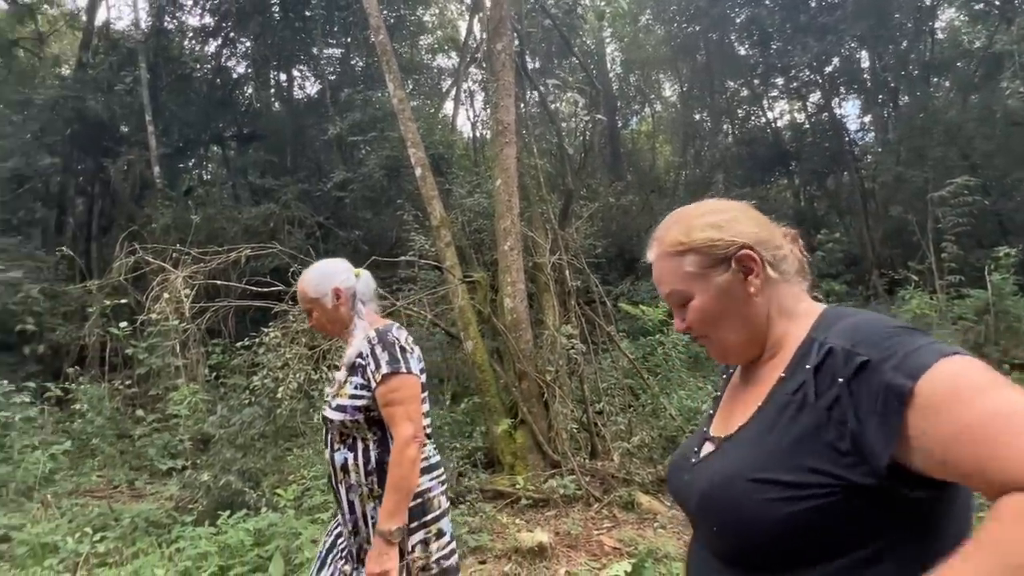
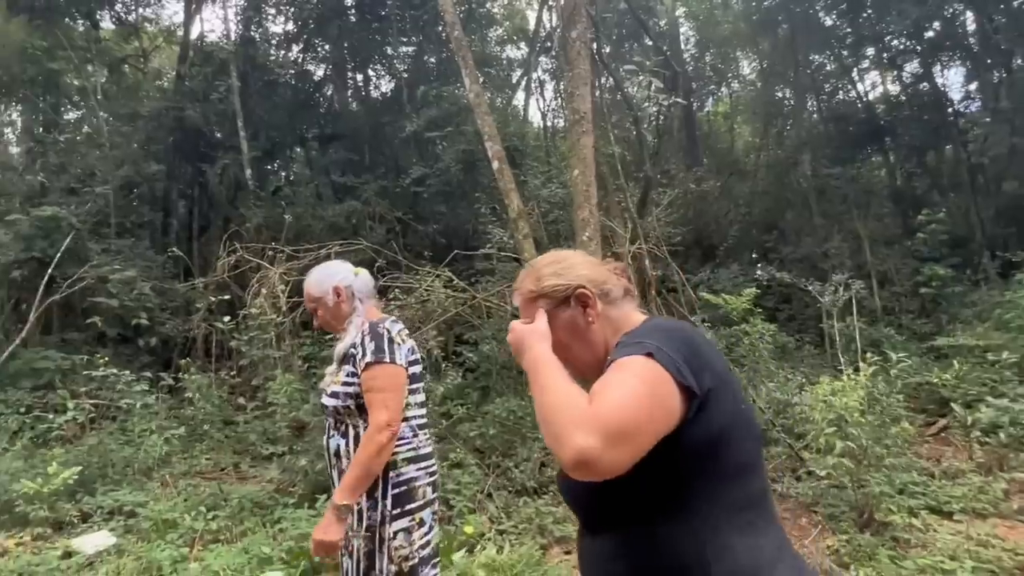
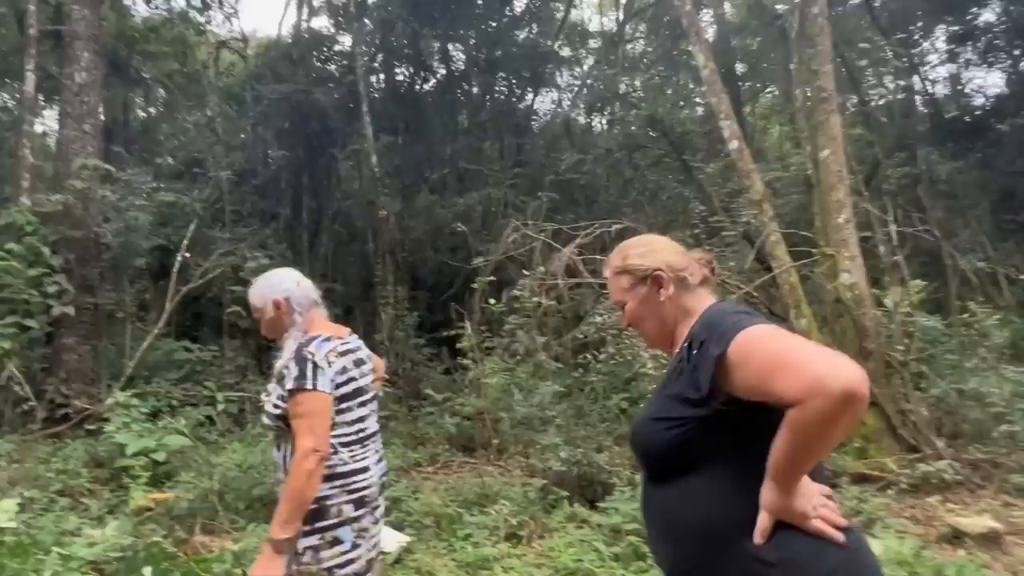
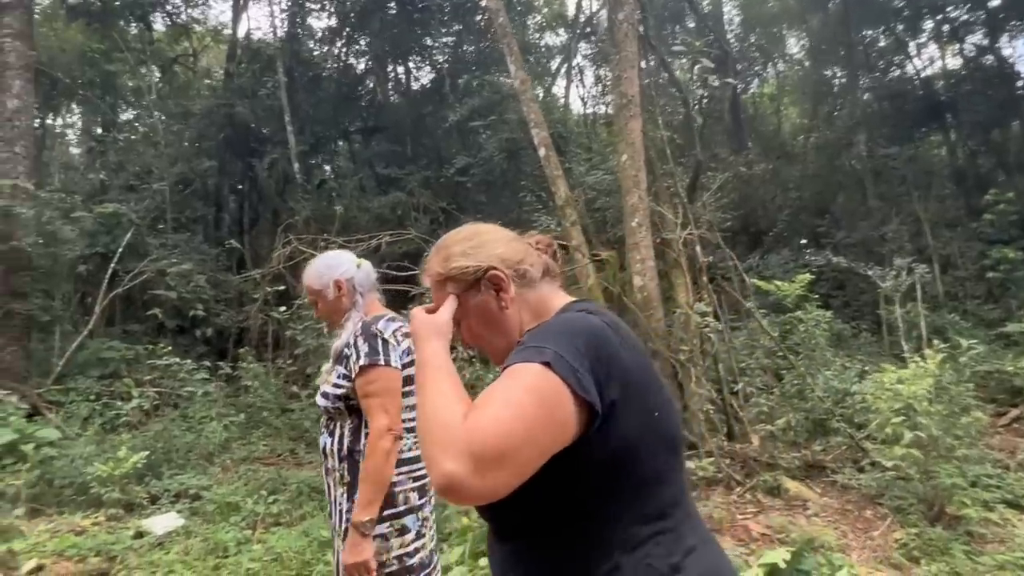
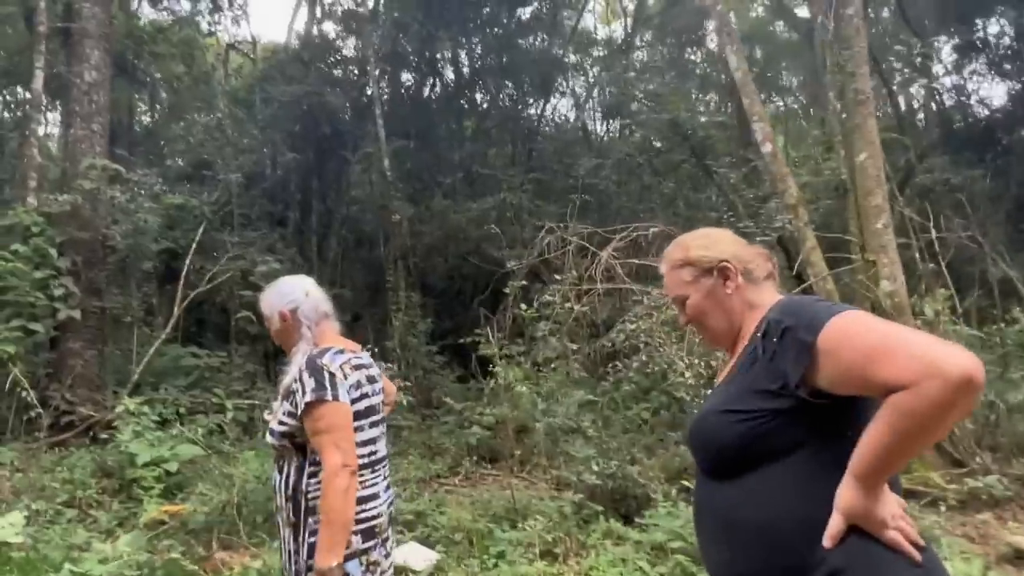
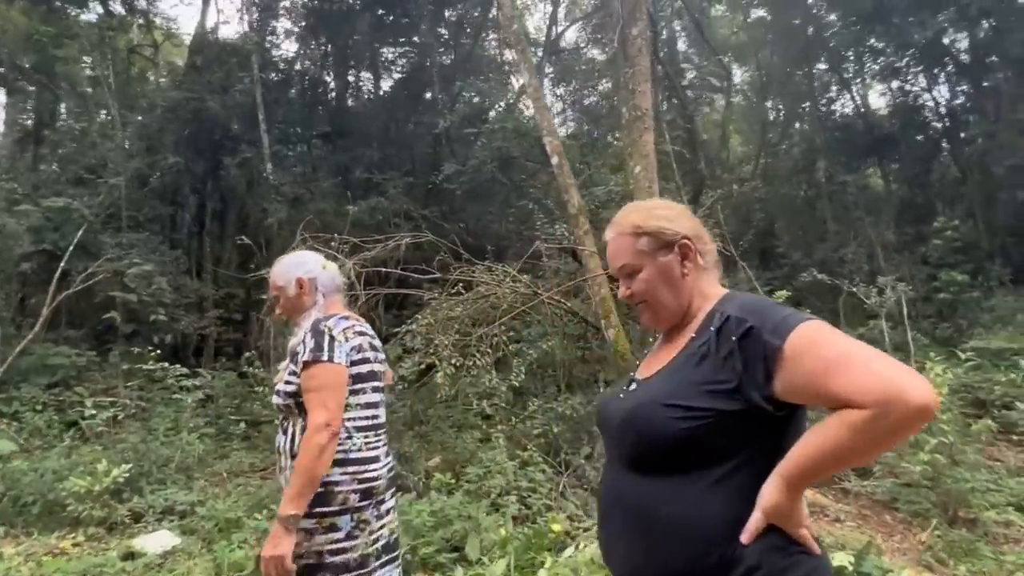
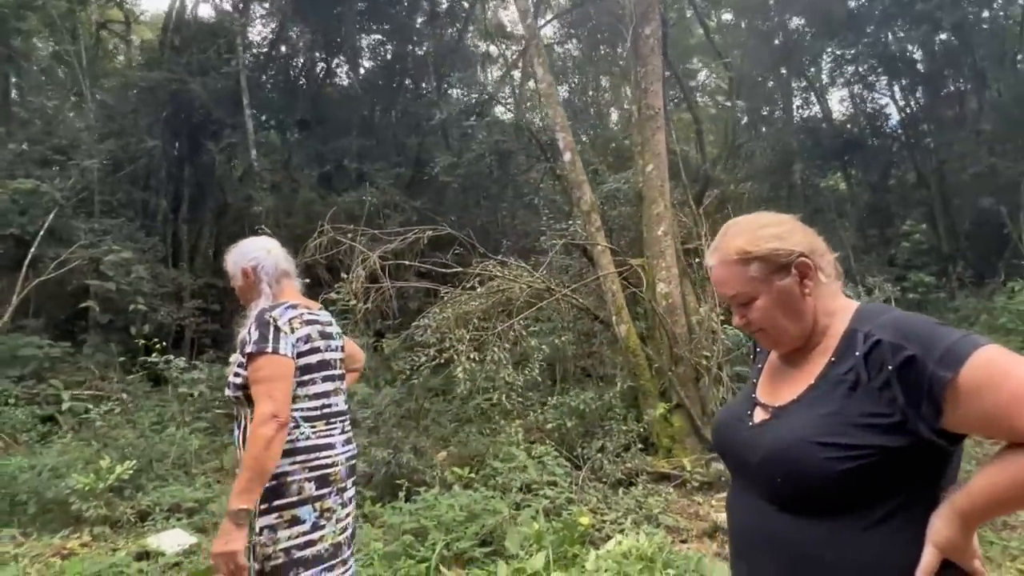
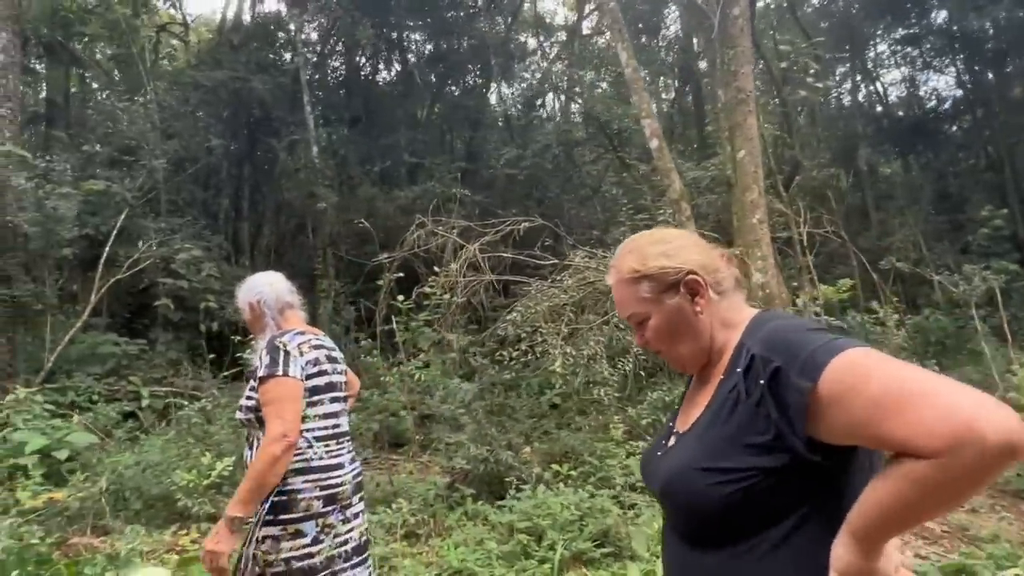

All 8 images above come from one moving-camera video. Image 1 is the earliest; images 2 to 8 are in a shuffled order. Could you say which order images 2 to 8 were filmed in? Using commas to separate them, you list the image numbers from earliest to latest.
2, 4, 6, 7, 8, 3, 5
